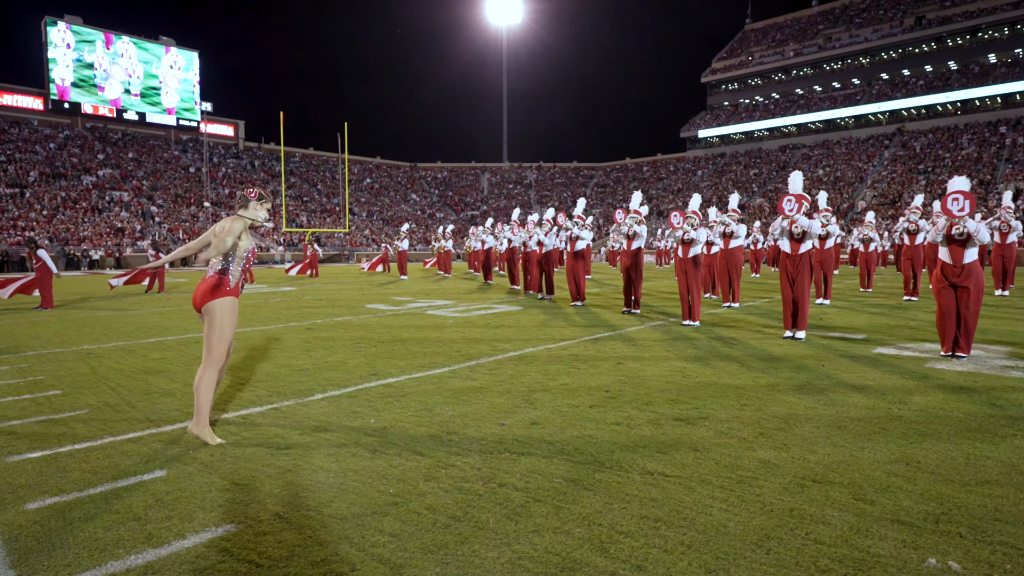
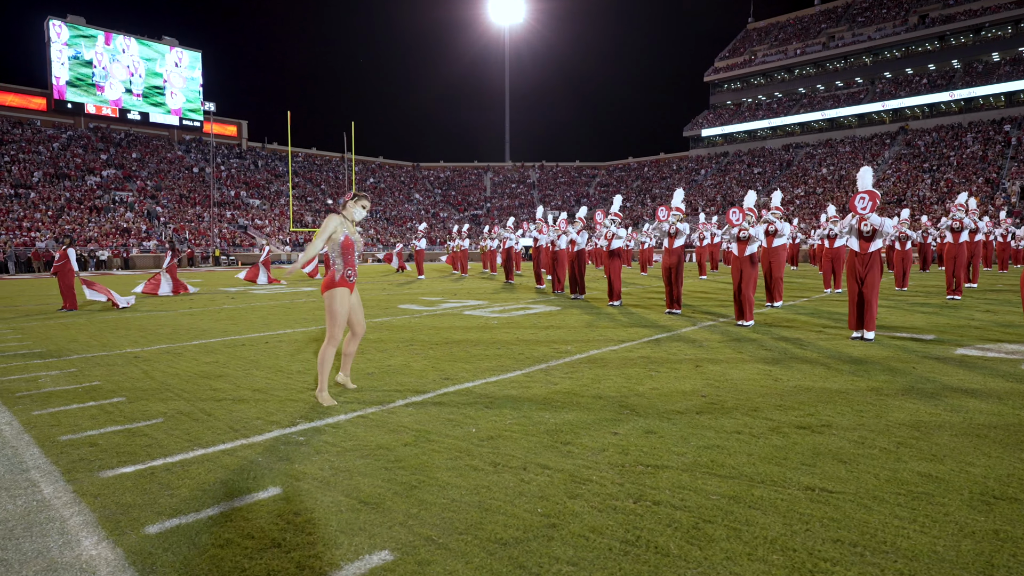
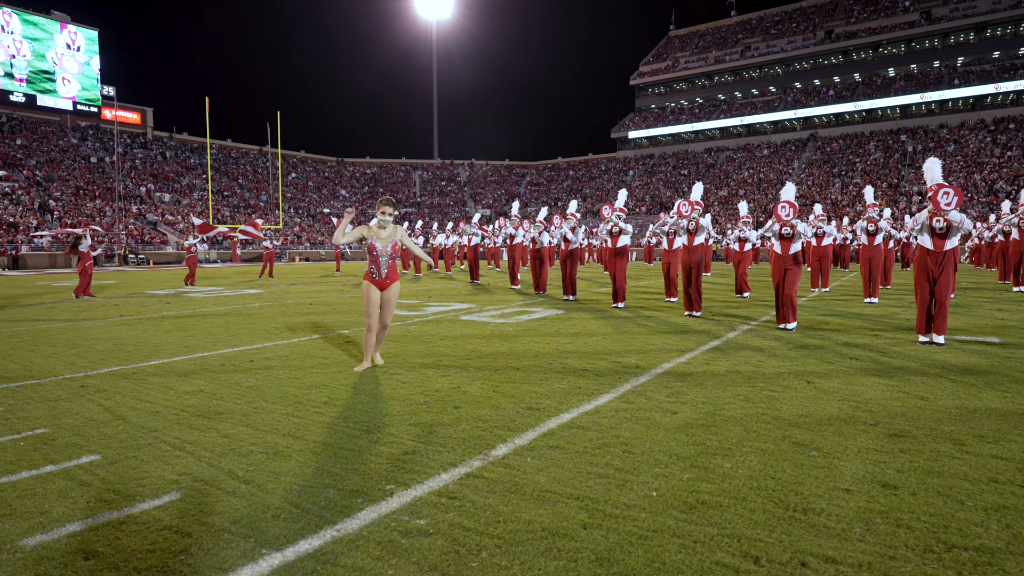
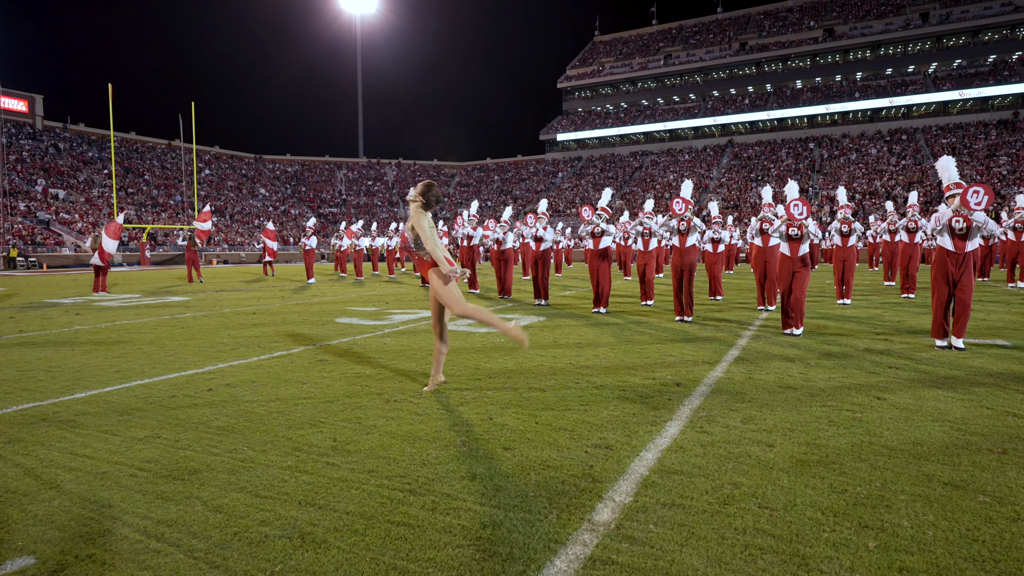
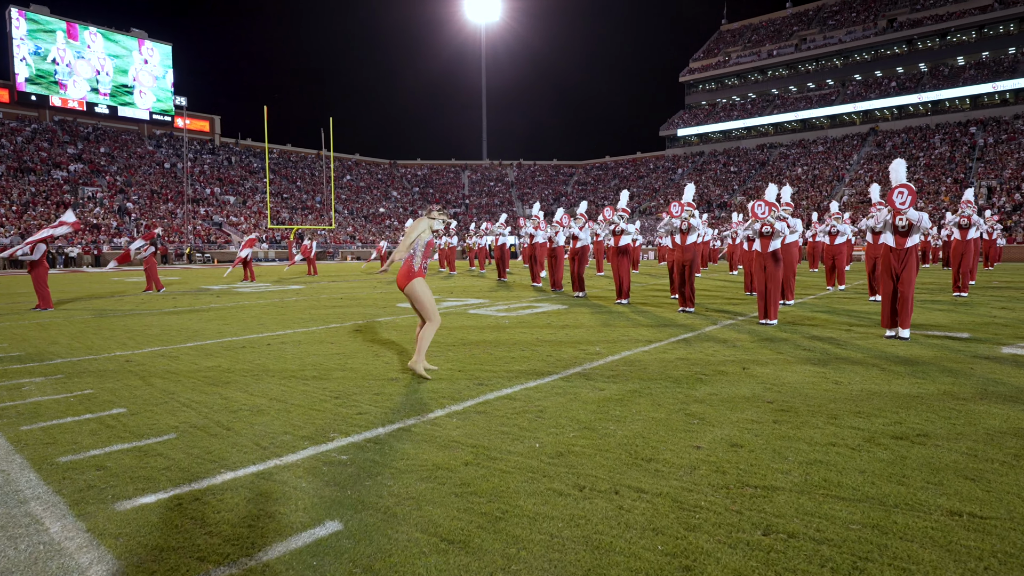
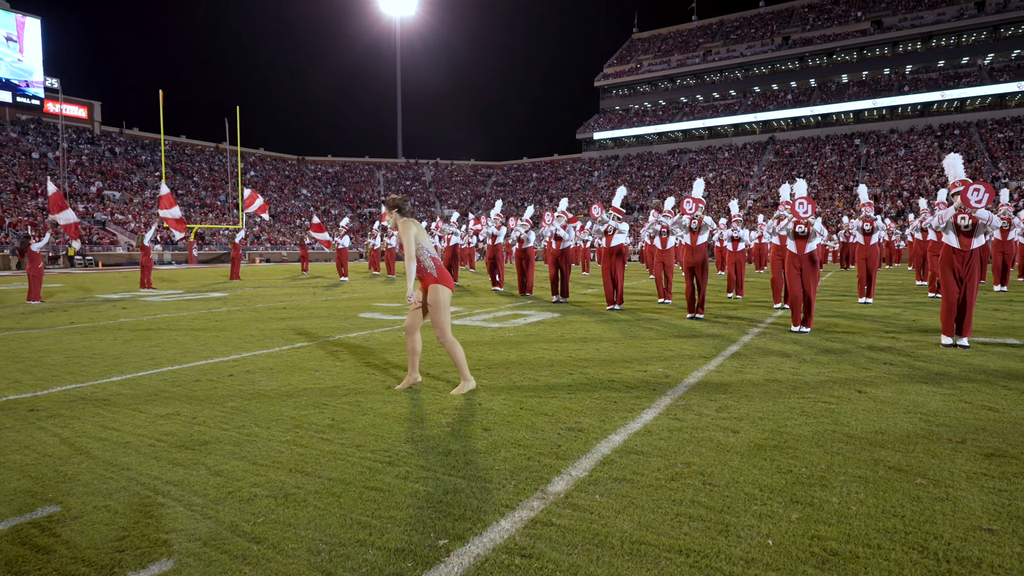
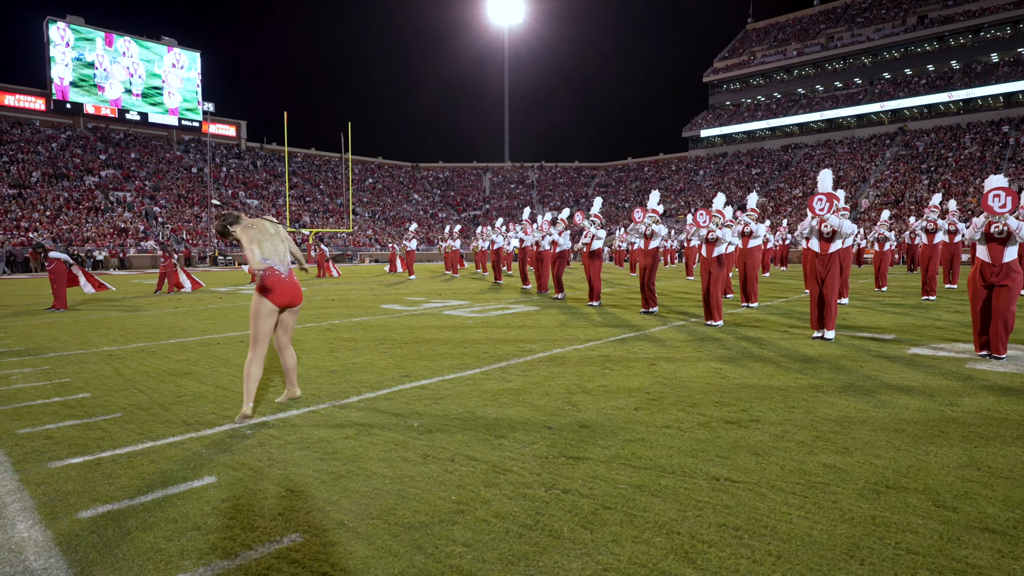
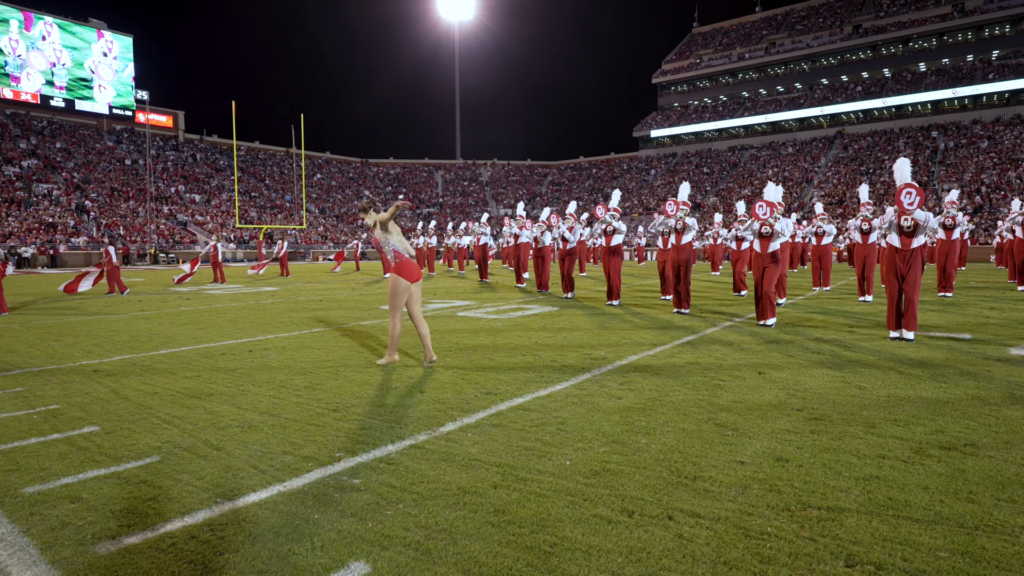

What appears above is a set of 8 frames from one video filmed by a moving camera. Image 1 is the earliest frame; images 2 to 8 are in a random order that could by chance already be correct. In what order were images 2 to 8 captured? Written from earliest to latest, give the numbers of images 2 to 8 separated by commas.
7, 2, 5, 8, 3, 6, 4
